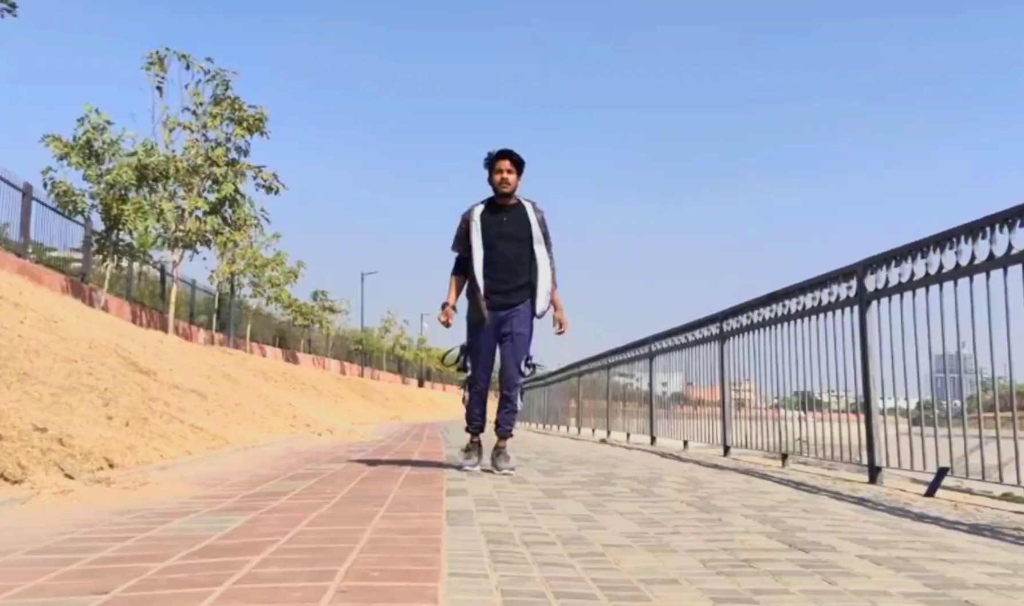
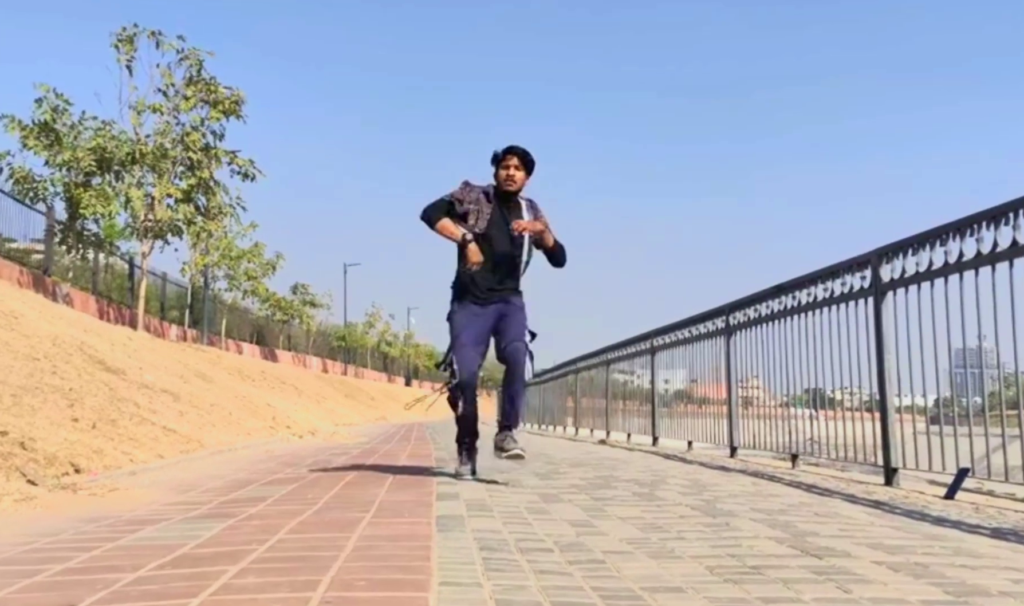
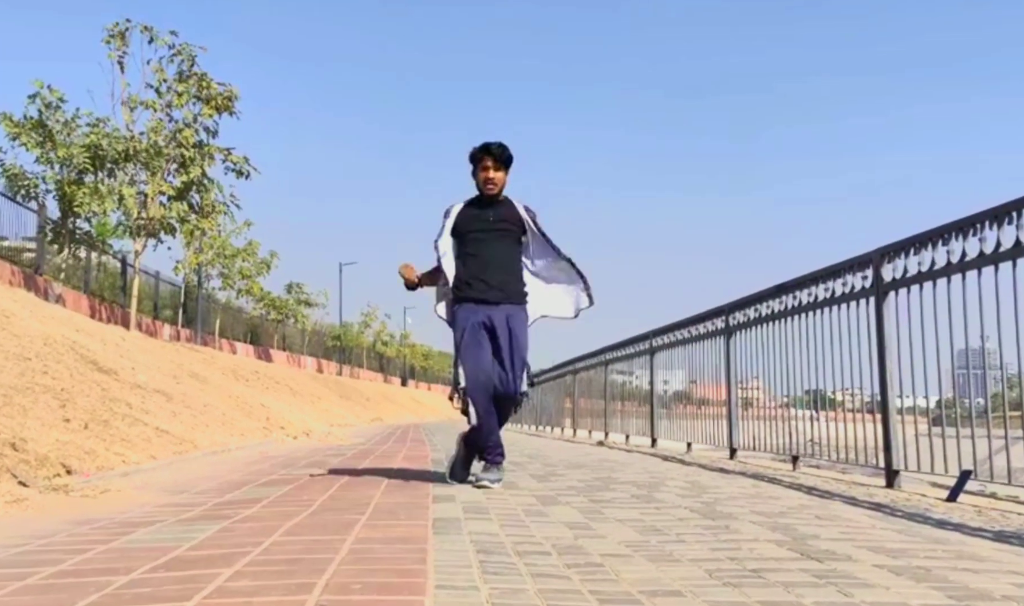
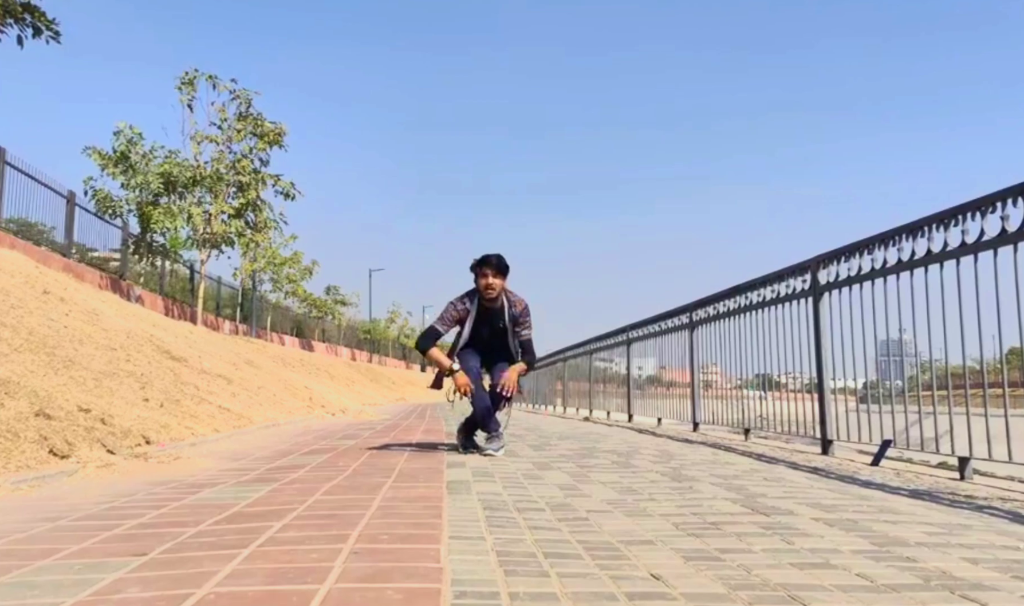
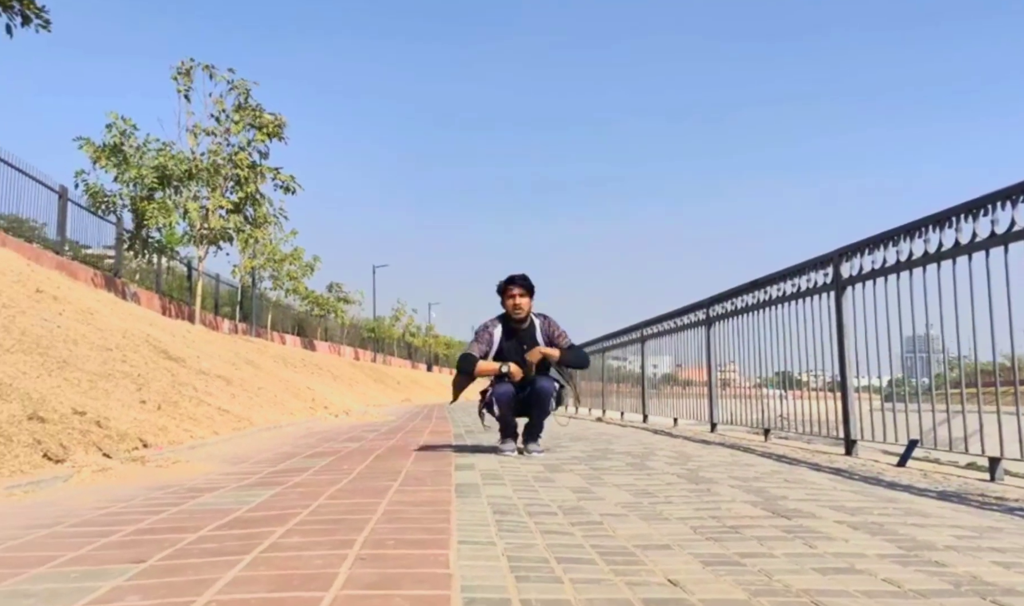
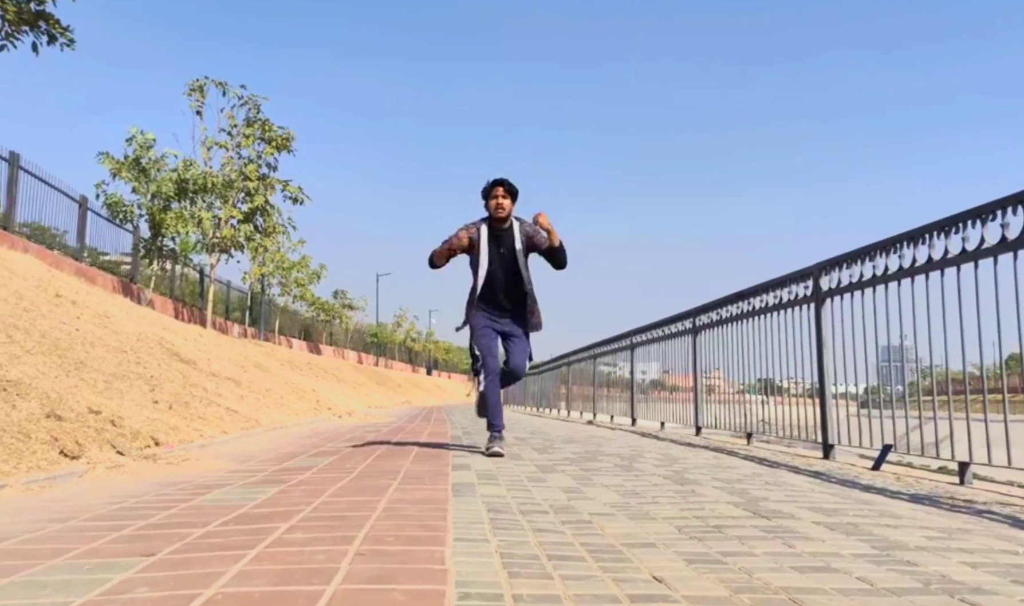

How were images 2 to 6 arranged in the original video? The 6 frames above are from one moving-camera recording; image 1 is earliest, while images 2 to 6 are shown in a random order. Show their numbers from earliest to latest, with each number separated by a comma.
6, 3, 4, 2, 5
